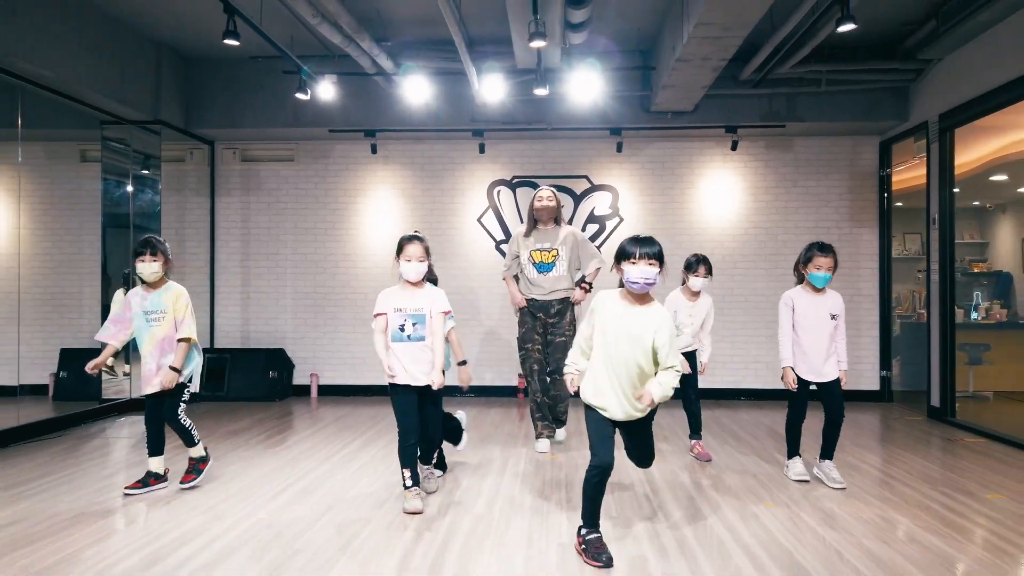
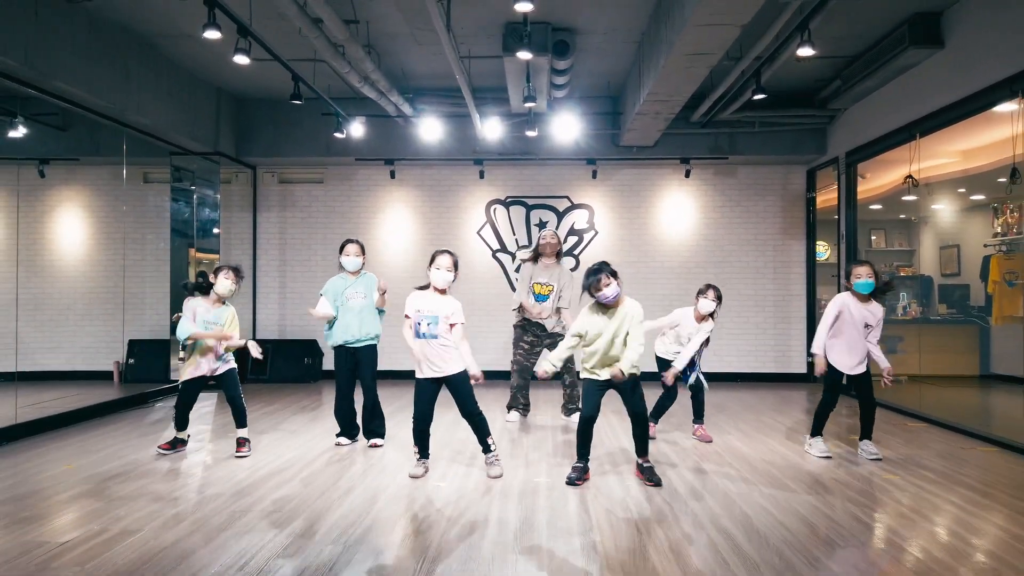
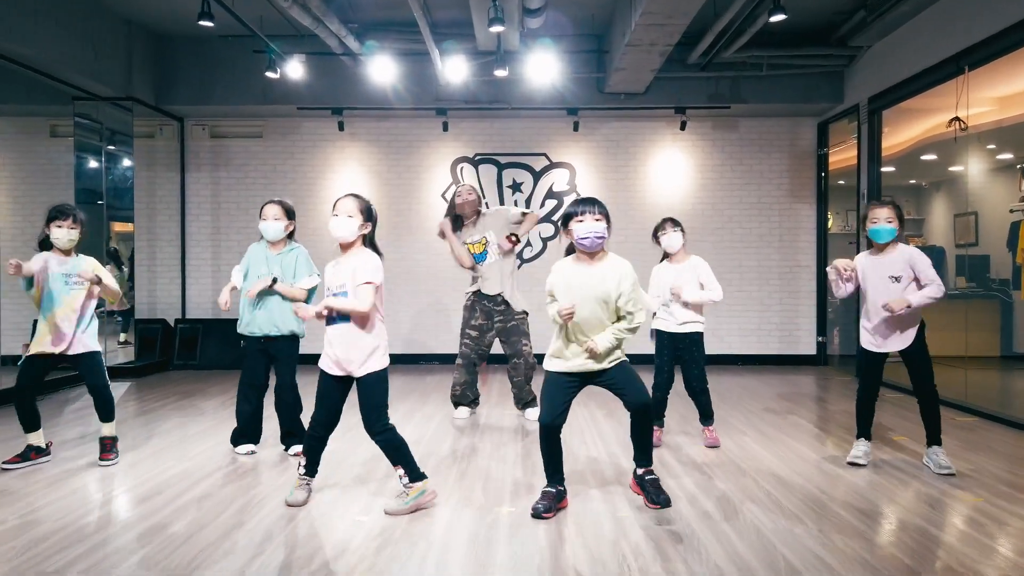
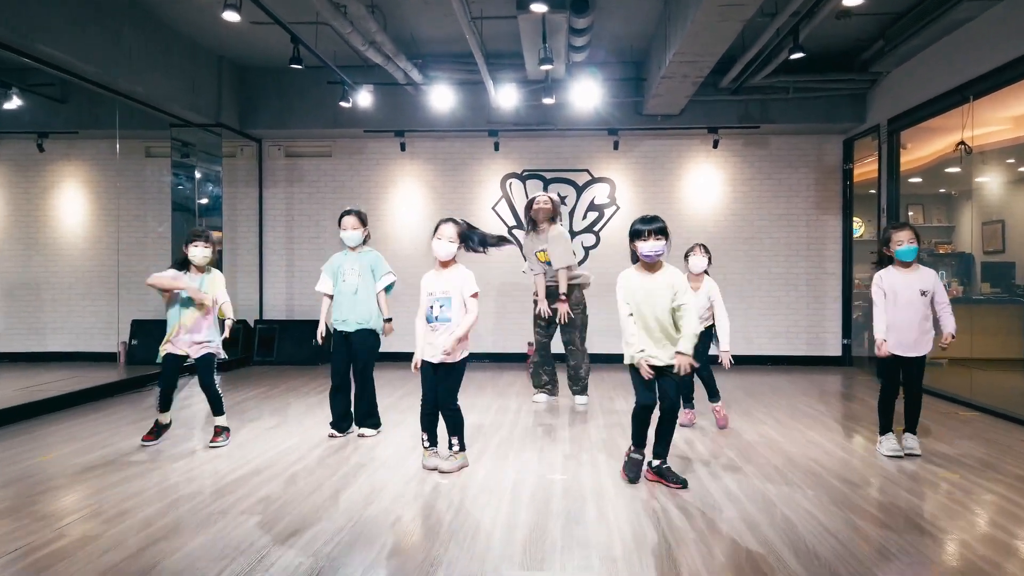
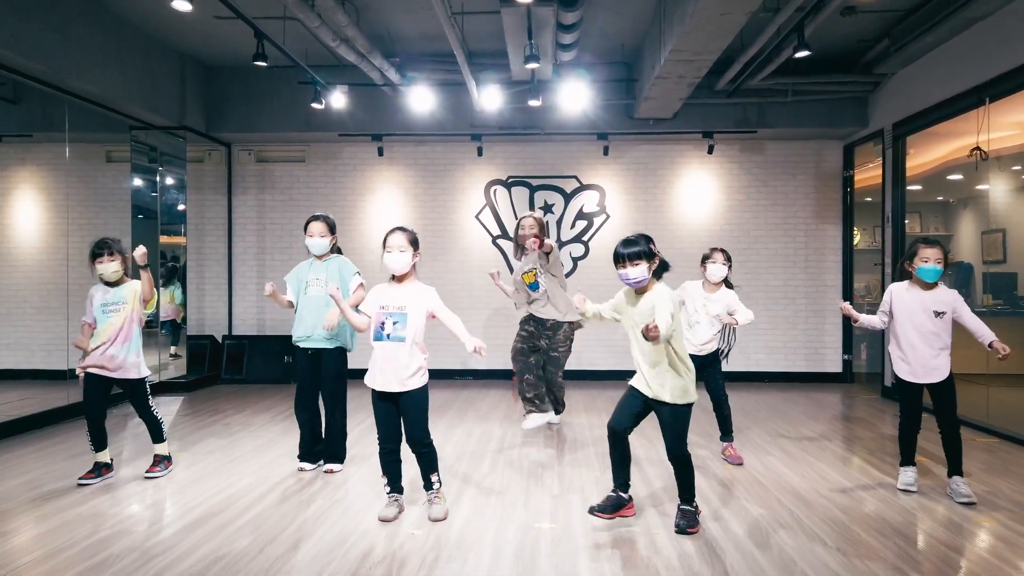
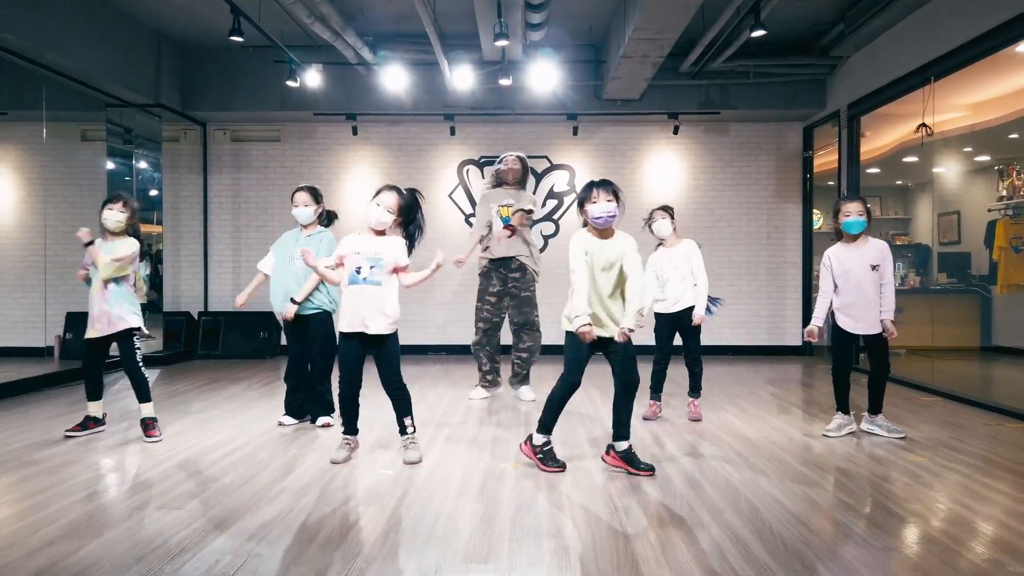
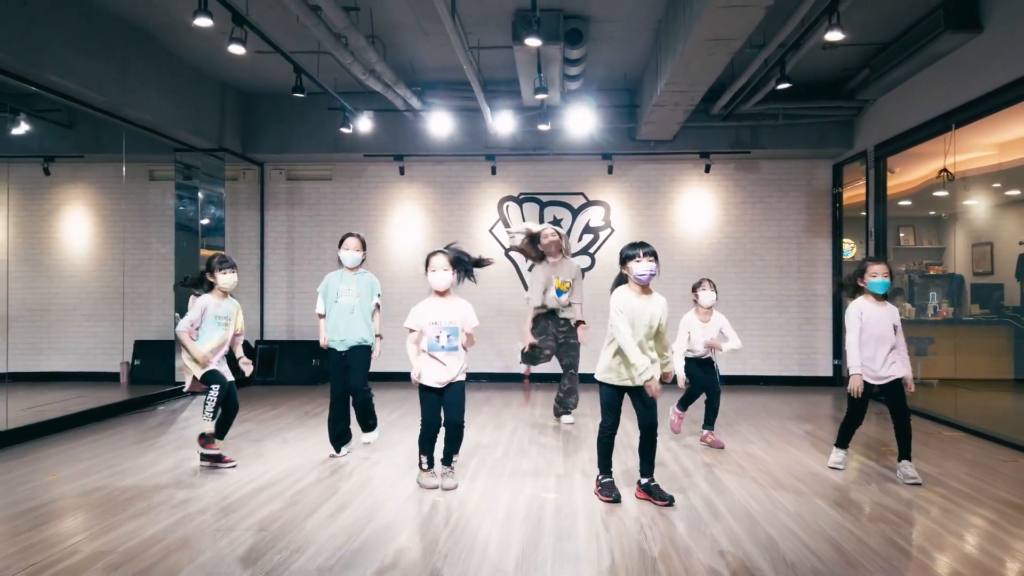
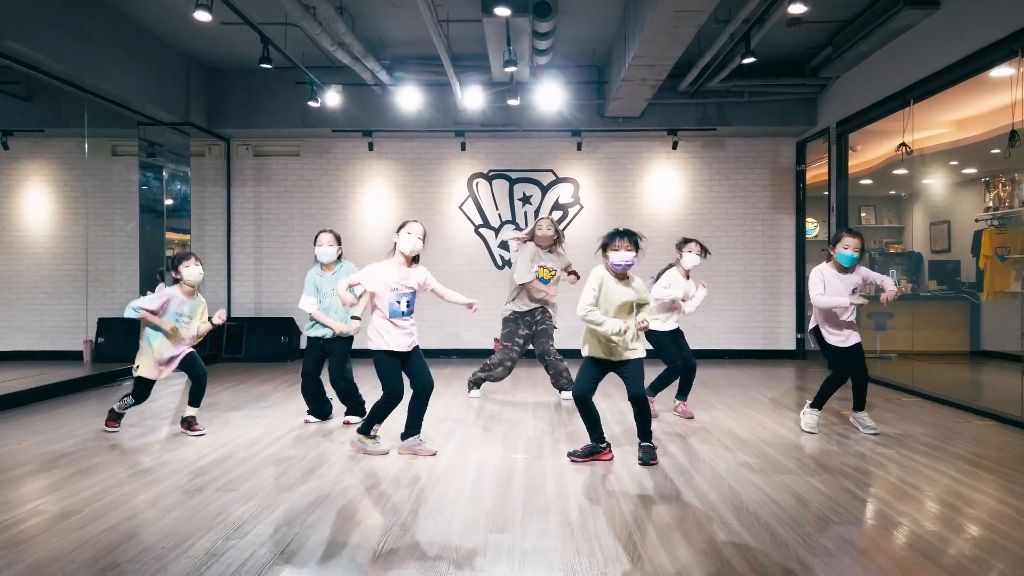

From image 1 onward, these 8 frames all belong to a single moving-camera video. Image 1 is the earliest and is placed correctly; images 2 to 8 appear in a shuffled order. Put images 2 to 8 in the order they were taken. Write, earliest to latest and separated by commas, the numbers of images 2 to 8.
7, 4, 5, 2, 8, 6, 3
